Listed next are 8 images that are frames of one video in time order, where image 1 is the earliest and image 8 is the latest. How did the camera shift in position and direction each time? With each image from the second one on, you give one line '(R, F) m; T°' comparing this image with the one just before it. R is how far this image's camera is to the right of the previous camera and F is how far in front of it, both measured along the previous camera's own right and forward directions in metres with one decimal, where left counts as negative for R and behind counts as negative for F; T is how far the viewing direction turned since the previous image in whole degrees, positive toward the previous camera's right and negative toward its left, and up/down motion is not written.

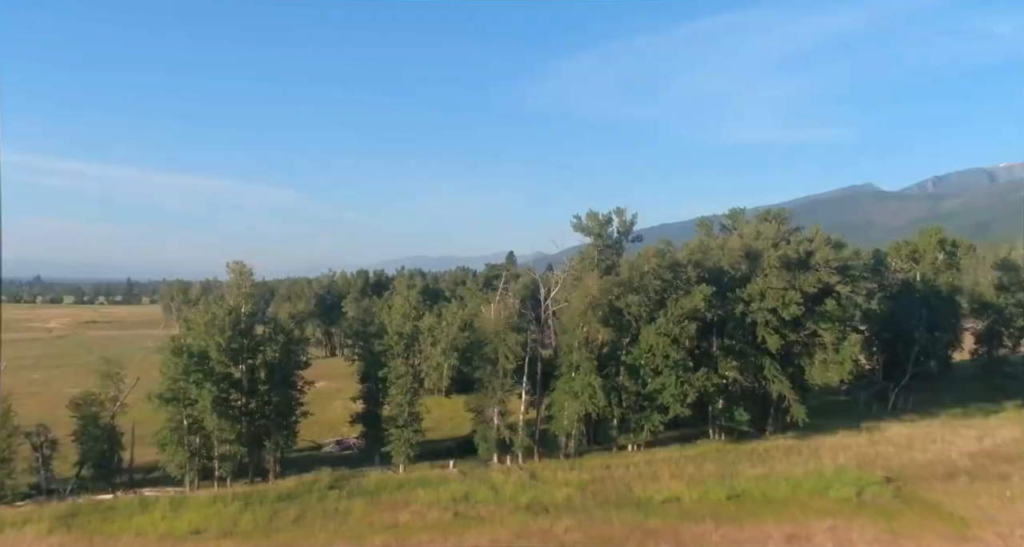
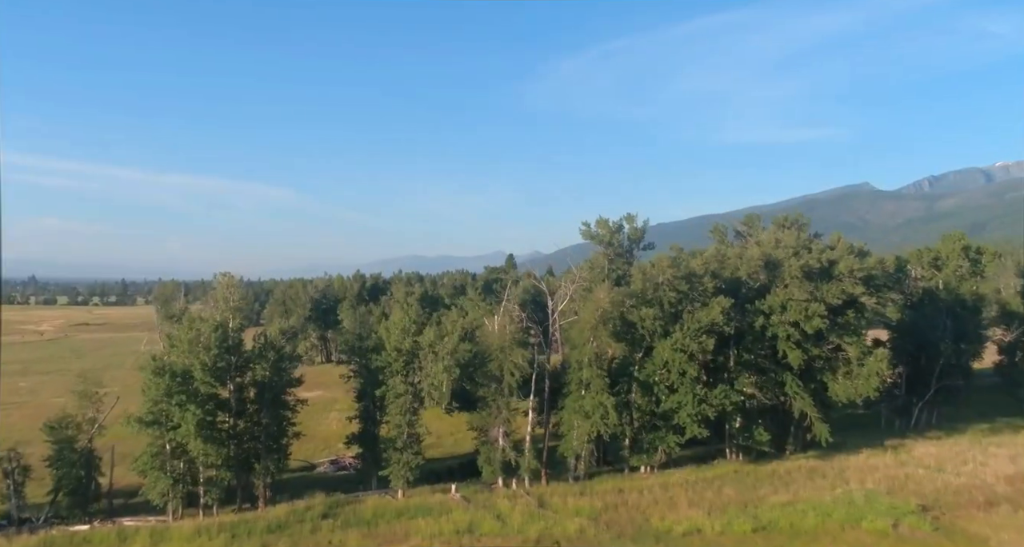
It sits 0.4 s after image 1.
(-0.4, +2.5) m; 0°
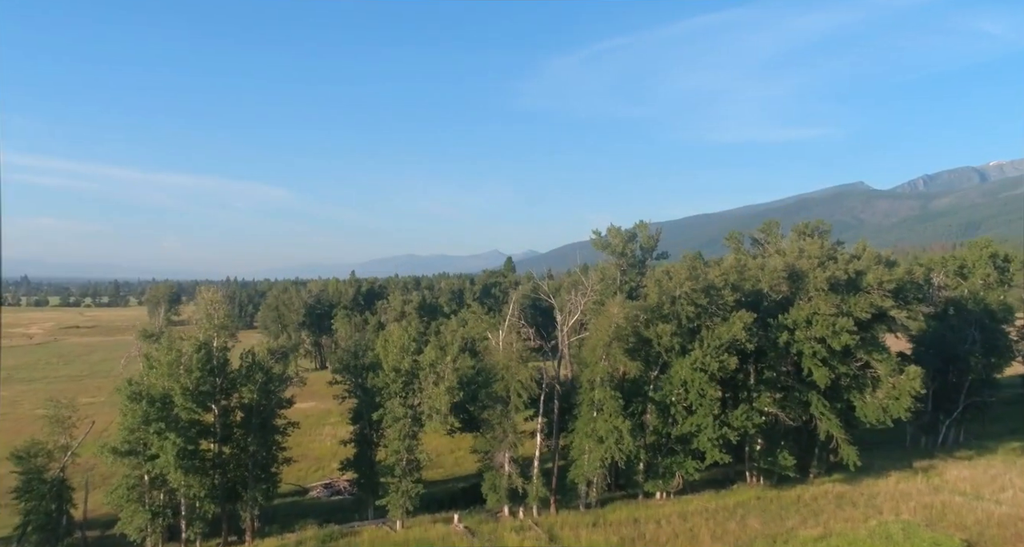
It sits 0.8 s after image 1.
(-0.5, +2.7) m; 0°
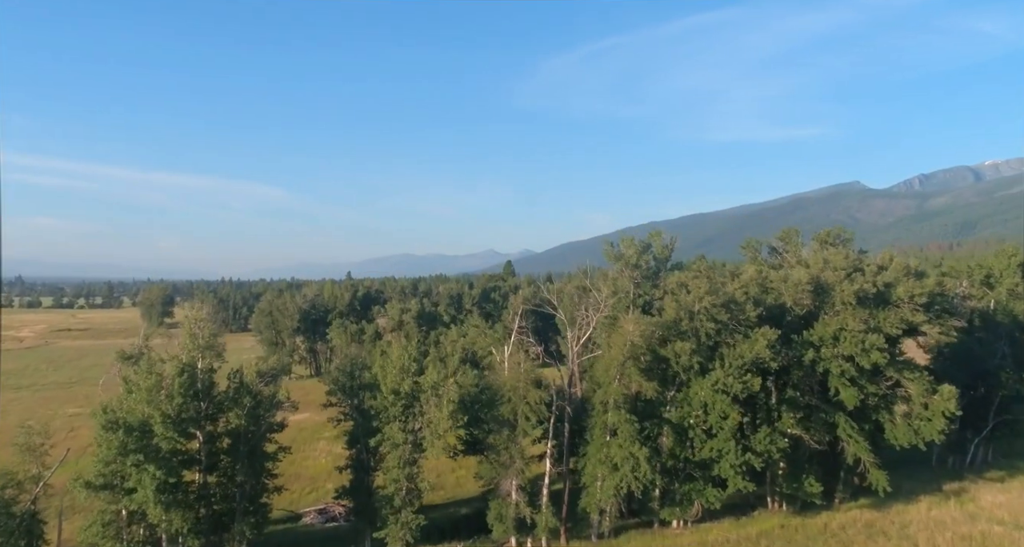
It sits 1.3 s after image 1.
(-0.5, +2.4) m; 0°
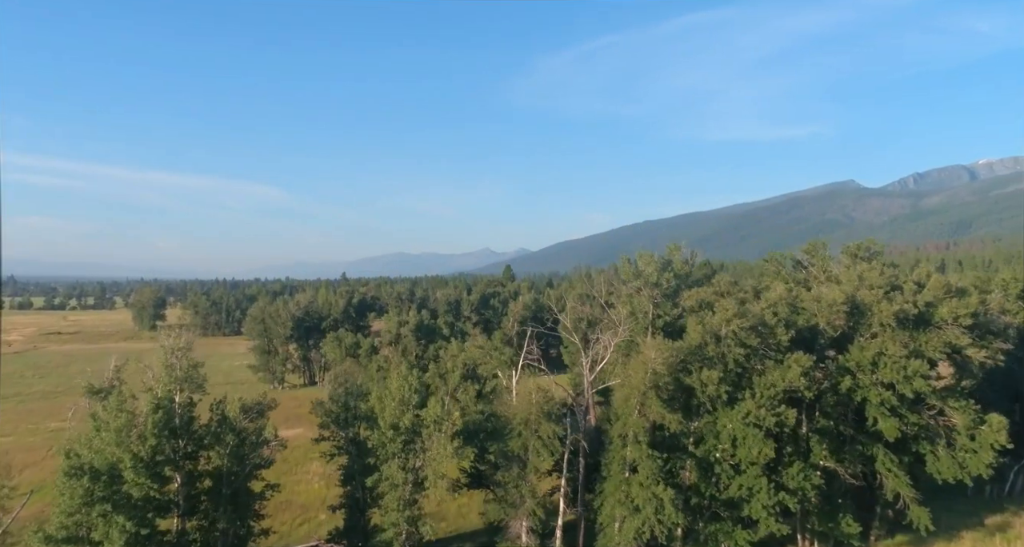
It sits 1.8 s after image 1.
(-0.6, +2.9) m; 0°
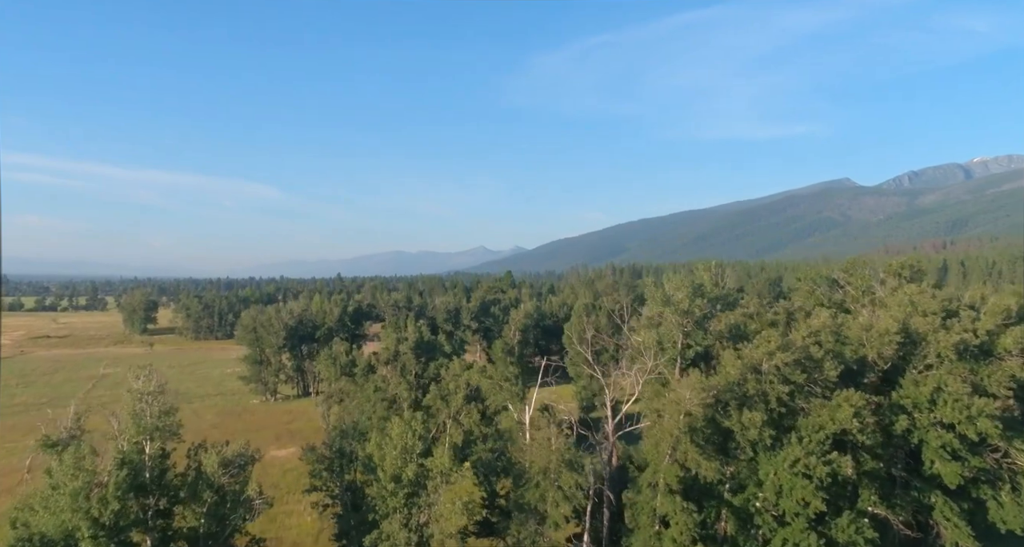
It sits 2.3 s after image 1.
(-0.7, +3.4) m; 0°
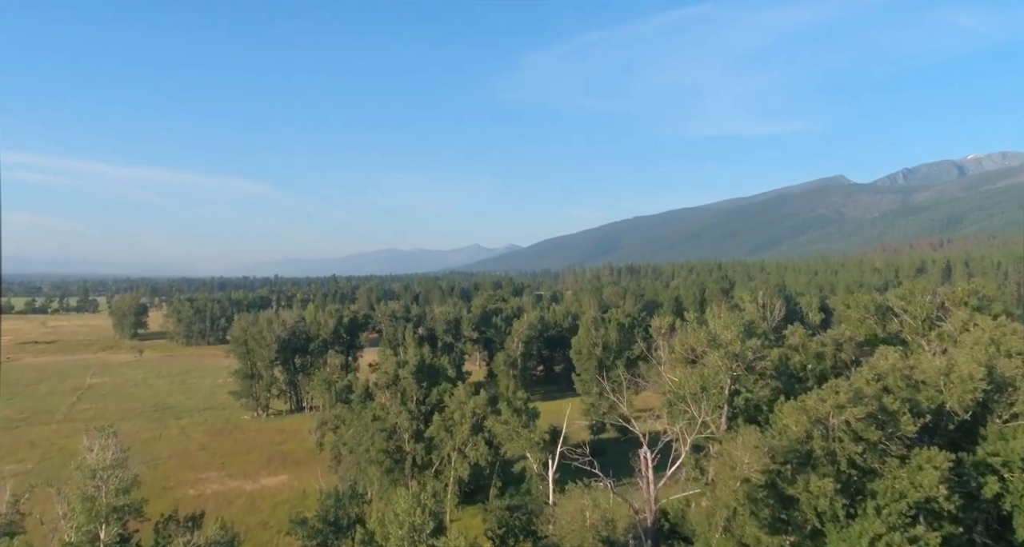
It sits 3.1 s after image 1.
(-0.9, +4.1) m; 0°
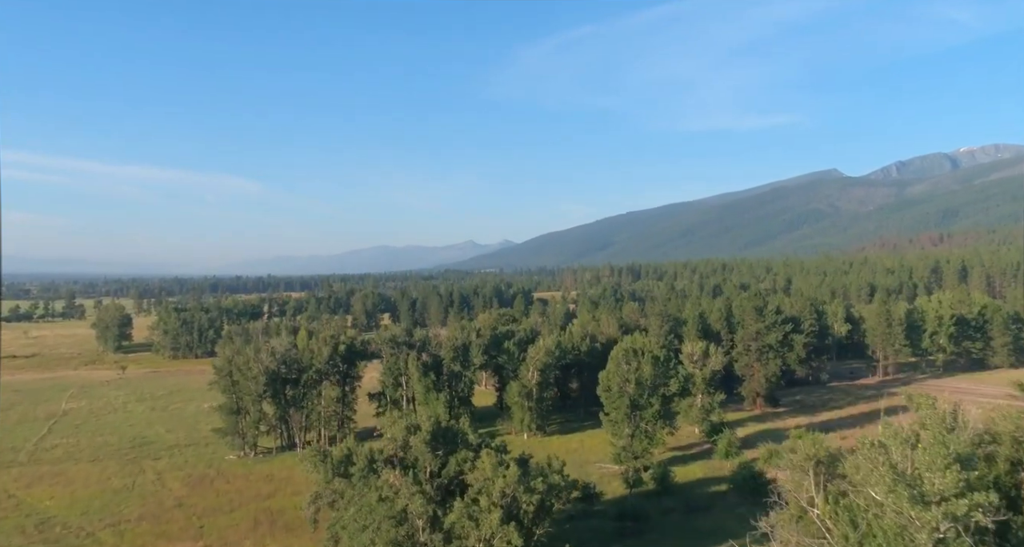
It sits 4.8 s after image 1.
(-2.2, +8.9) m; 0°
